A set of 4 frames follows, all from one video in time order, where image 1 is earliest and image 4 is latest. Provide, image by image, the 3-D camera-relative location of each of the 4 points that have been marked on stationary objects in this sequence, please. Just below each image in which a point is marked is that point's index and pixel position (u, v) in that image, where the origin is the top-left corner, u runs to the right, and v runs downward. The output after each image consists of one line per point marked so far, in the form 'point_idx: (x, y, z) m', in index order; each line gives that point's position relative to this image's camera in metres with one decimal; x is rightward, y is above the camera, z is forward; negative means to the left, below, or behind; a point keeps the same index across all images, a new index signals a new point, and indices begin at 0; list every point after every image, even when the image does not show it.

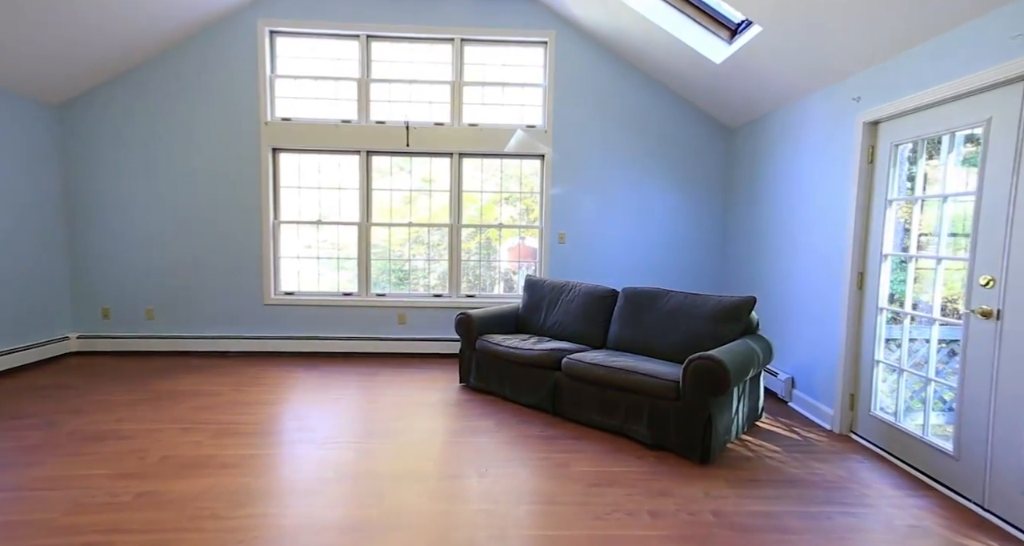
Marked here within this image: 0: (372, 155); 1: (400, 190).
0: (-1.4, +1.2, +4.5) m
1: (-1.0, +0.8, +4.5) m
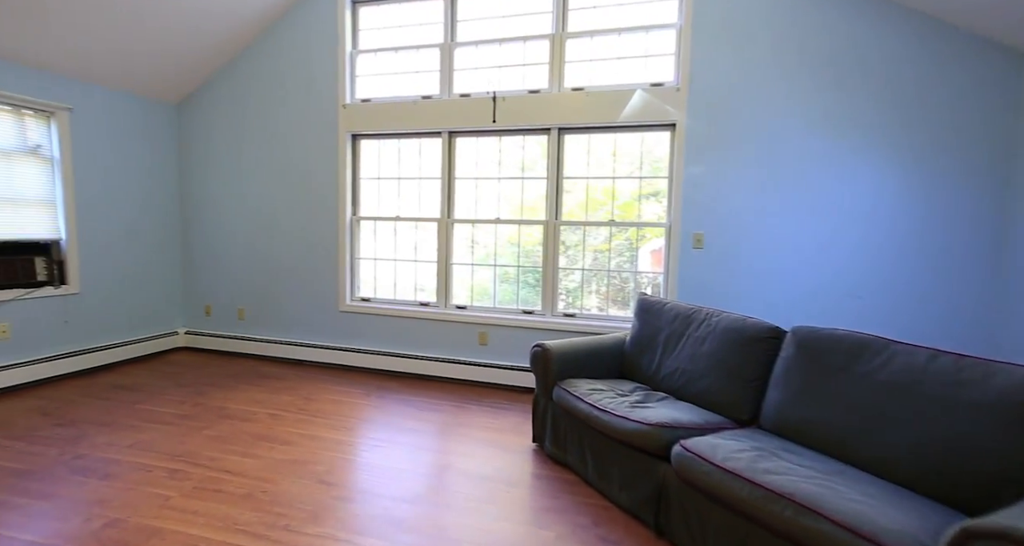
0: (-0.5, +1.1, +3.7) m
1: (0.0, +0.7, +3.6) m
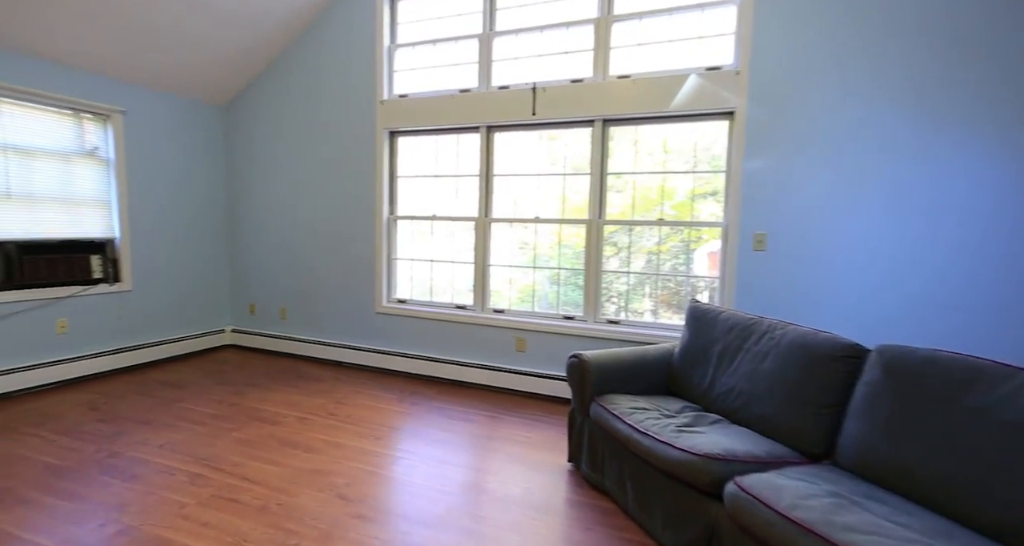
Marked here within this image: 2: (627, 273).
0: (-0.1, +1.1, +3.5) m
1: (+0.3, +0.7, +3.4) m
2: (+0.8, 0.0, +3.2) m
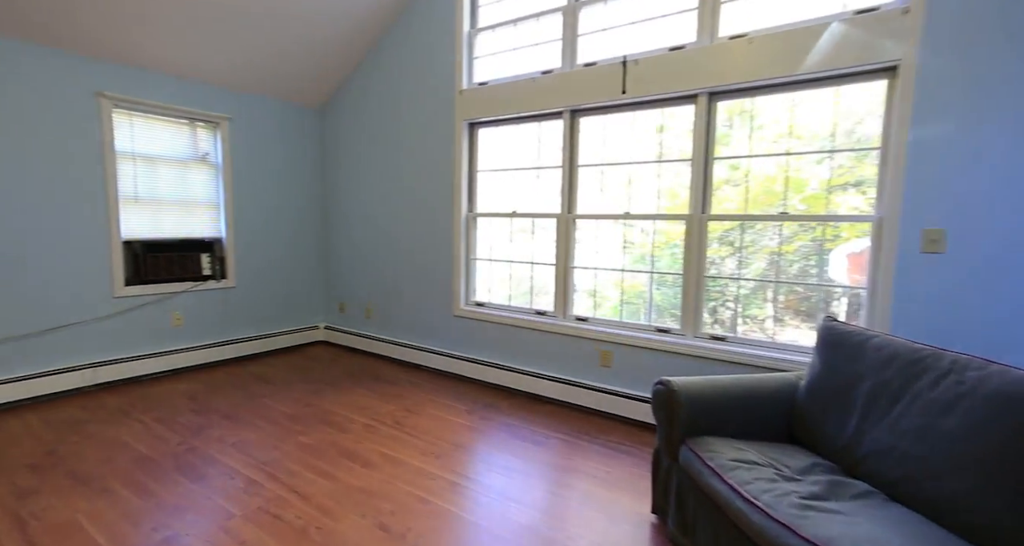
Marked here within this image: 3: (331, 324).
0: (+0.5, +1.1, +3.1) m
1: (+0.8, +0.7, +2.9) m
2: (+1.3, 0.0, +2.6) m
3: (-1.8, -0.5, +4.5) m
